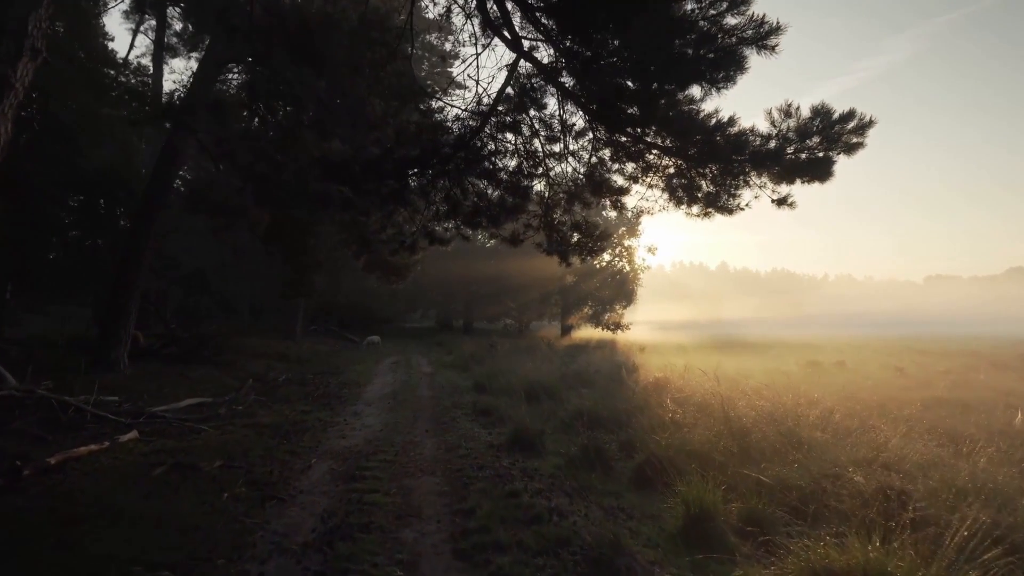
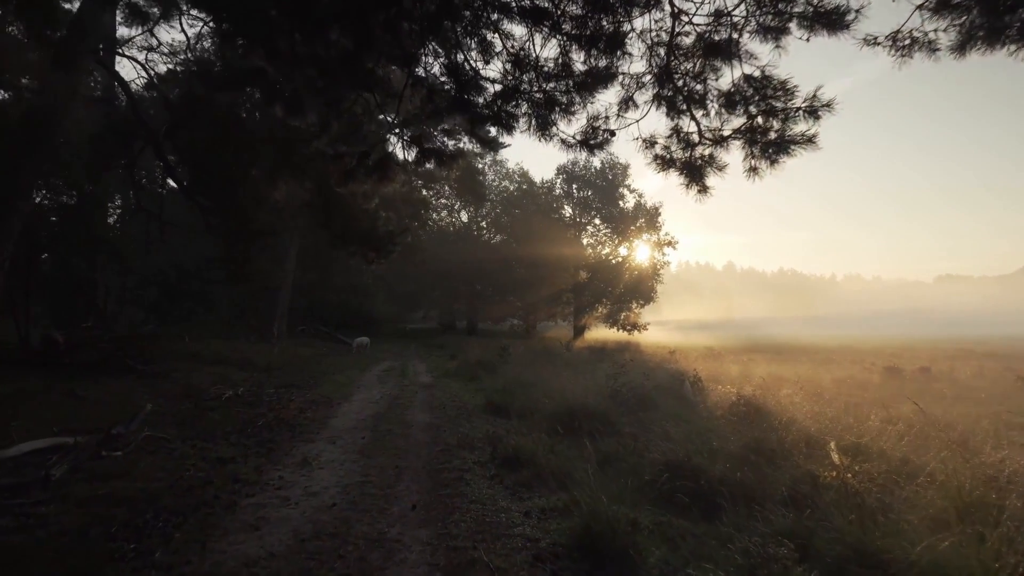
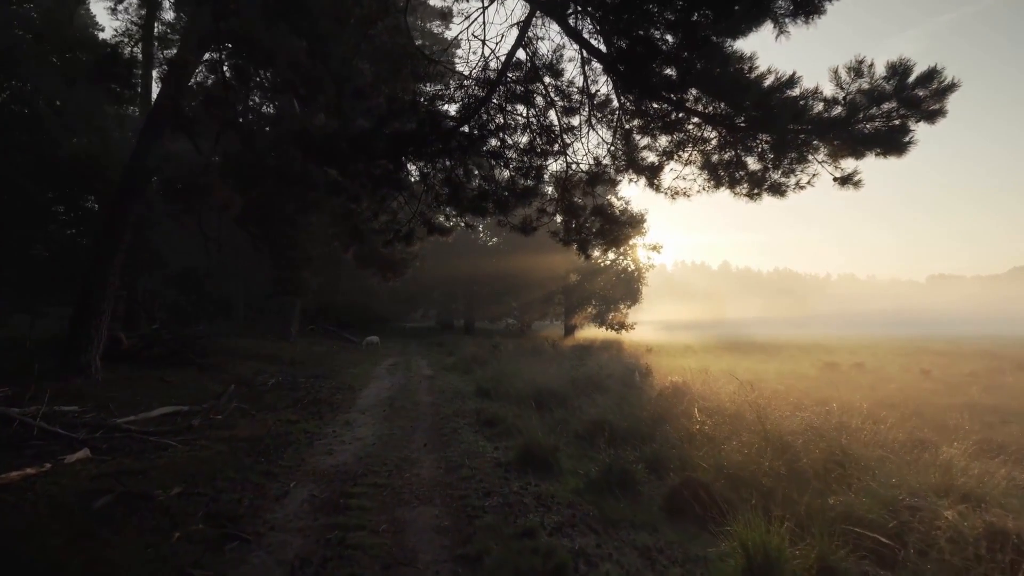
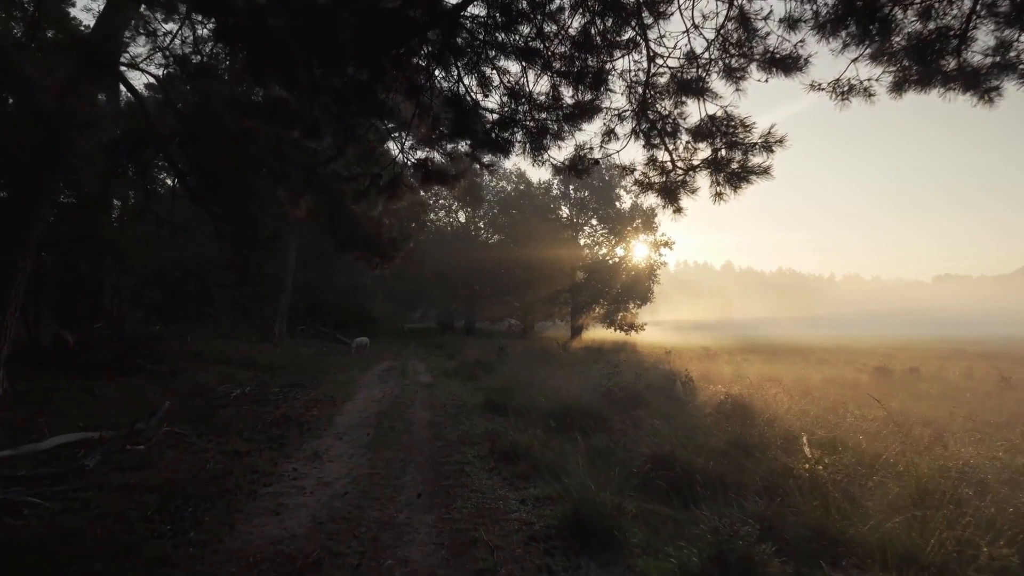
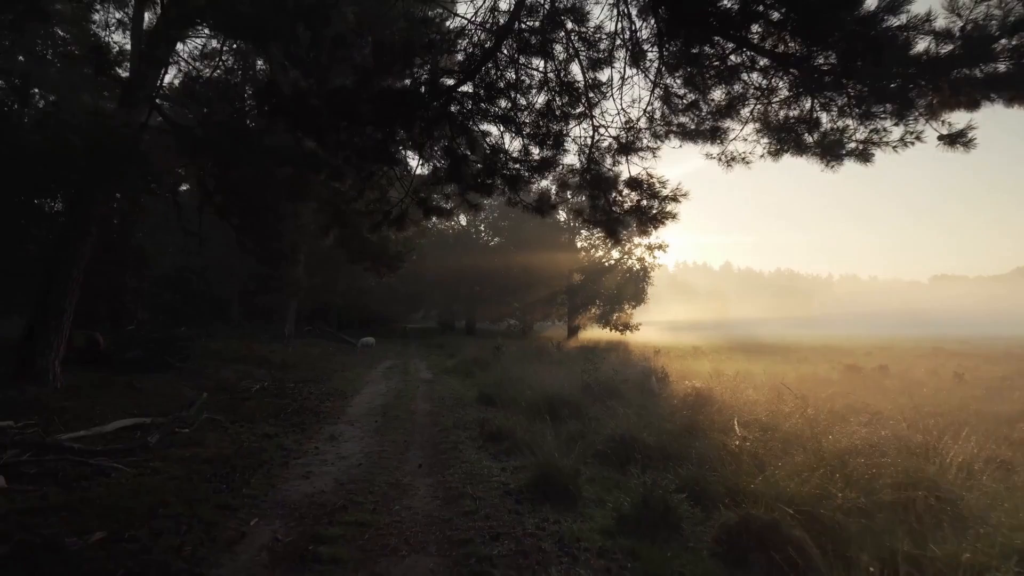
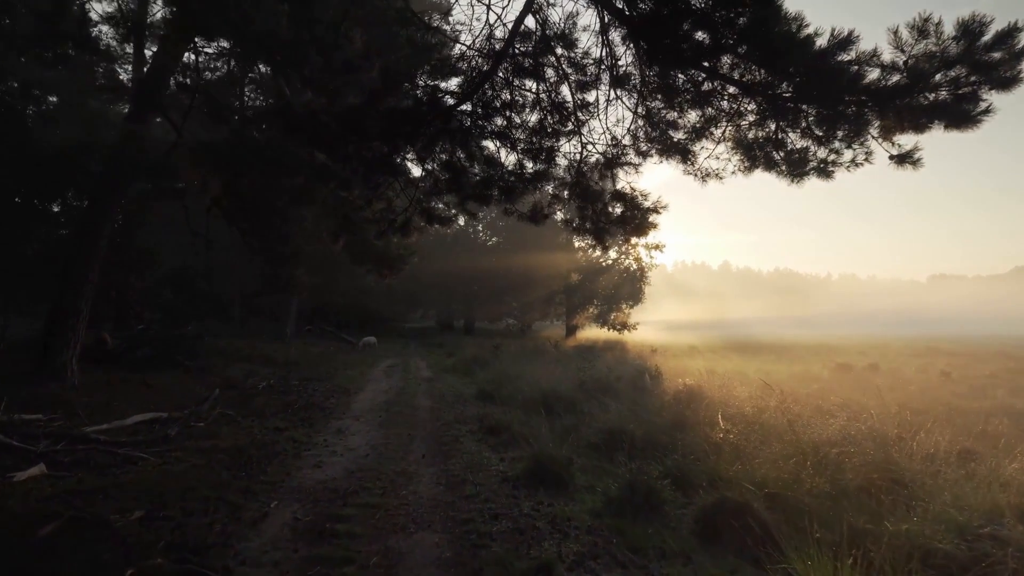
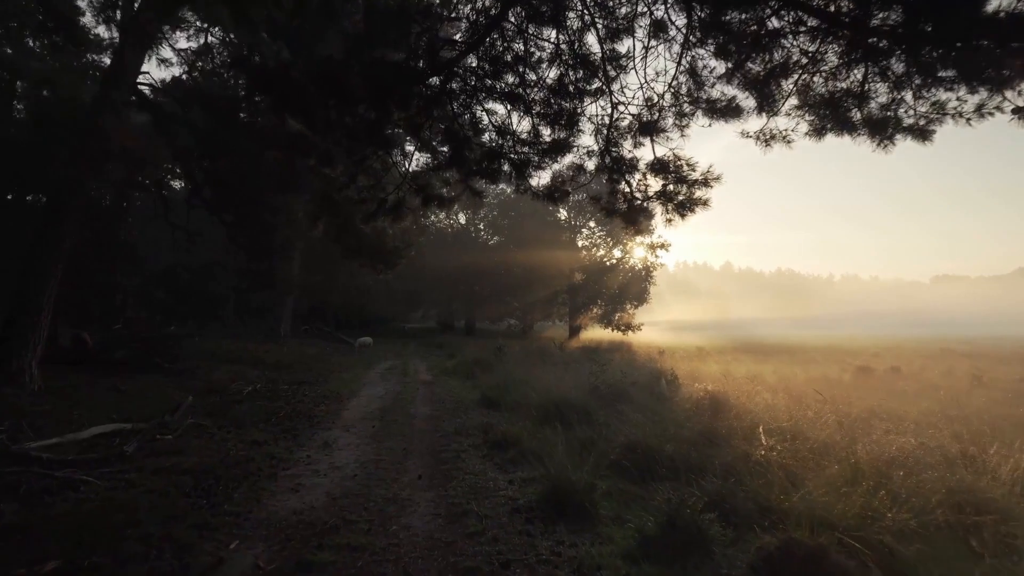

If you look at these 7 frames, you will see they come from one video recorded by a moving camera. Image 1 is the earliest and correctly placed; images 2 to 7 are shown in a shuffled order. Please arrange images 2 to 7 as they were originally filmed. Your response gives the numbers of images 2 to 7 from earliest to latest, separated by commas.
3, 6, 5, 7, 4, 2
